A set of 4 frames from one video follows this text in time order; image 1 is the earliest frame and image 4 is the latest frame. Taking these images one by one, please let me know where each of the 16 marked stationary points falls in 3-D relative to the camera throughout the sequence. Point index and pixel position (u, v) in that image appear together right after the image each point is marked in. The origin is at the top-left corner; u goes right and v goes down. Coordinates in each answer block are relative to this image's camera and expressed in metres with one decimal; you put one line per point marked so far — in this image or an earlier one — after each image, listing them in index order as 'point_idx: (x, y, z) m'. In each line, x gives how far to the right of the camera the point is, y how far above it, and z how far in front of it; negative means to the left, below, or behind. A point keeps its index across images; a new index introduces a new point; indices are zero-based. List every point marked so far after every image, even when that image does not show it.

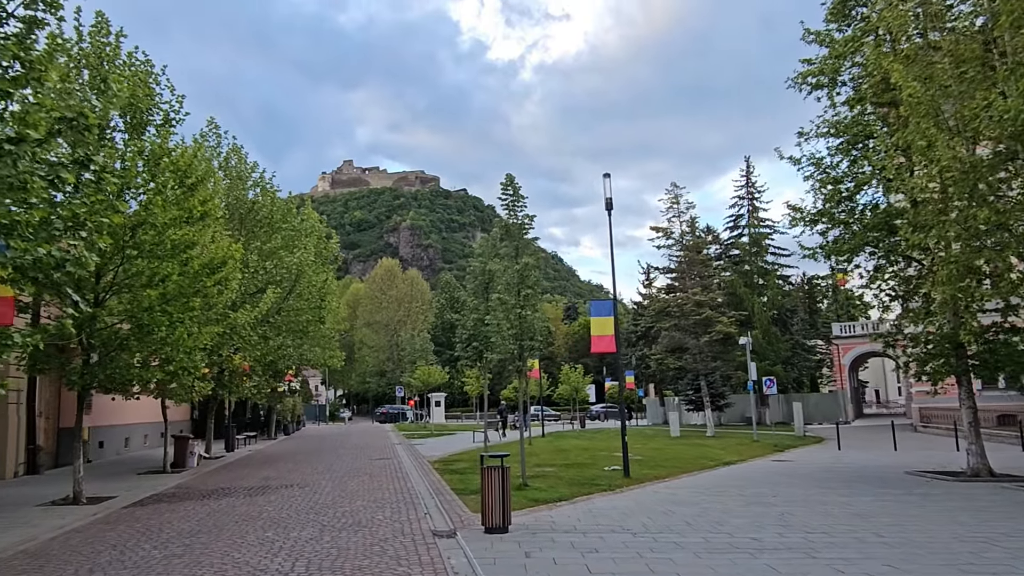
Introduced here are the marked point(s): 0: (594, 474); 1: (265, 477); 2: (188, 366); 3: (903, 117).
0: (+1.9, -4.5, +17.5) m
1: (-6.1, -4.7, +18.2) m
2: (-7.5, -1.8, +16.9) m
3: (+8.9, +3.9, +16.7) m
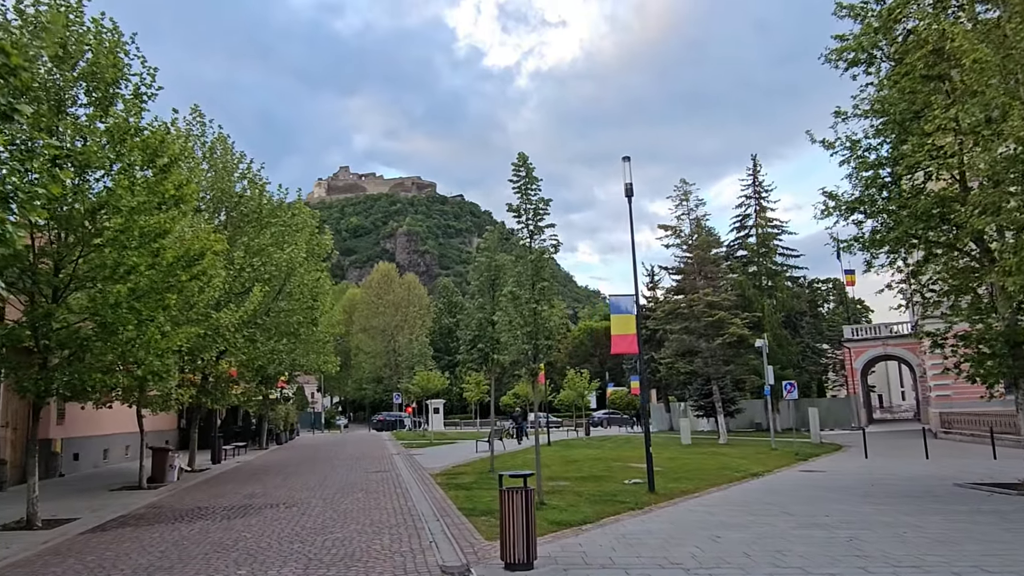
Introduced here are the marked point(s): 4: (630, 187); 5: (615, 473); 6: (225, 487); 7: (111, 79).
0: (+2.2, -4.3, +15.7) m
1: (-5.9, -4.6, +16.4) m
2: (-7.2, -1.7, +15.1) m
3: (+9.1, +4.0, +15.0) m
4: (+2.7, +2.3, +16.7) m
5: (+2.7, -4.8, +19.1) m
6: (-7.1, -5.0, +18.3) m
7: (-7.6, +4.0, +14.0) m
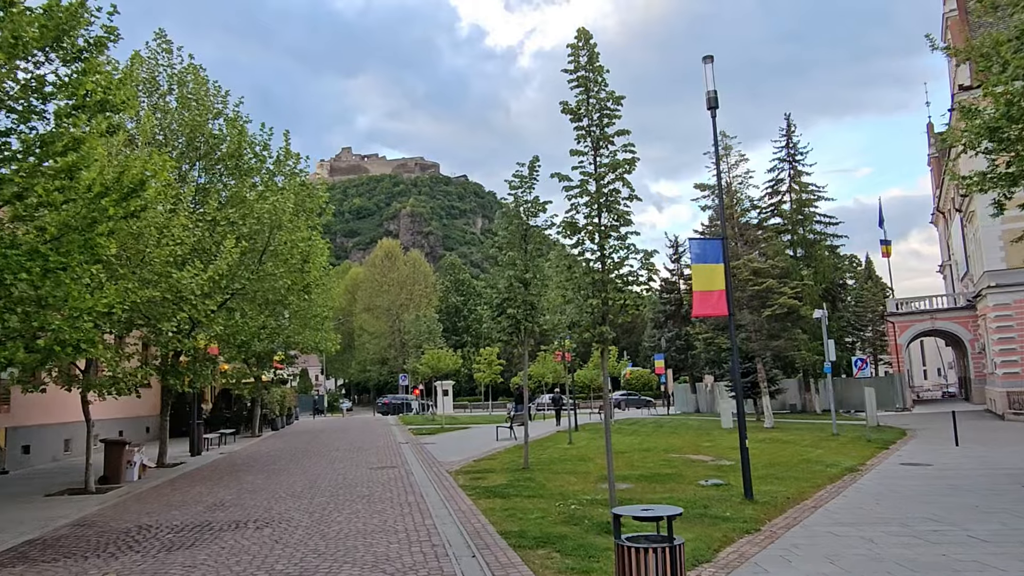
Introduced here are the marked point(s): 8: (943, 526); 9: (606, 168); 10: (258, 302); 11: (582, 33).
0: (+3.0, -3.4, +11.8) m
1: (-5.0, -3.7, +12.5) m
2: (-6.5, -0.8, +11.2) m
3: (+9.9, +5.0, +10.9) m
4: (+3.4, +3.3, +12.6) m
5: (+3.5, -3.8, +15.2) m
6: (-6.3, -4.0, +14.5) m
7: (-6.9, +4.8, +10.0) m
8: (+5.6, -3.1, +9.6) m
9: (+1.3, +1.6, +9.9) m
10: (-6.8, -0.3, +19.8) m
11: (+0.9, +3.4, +10.0) m
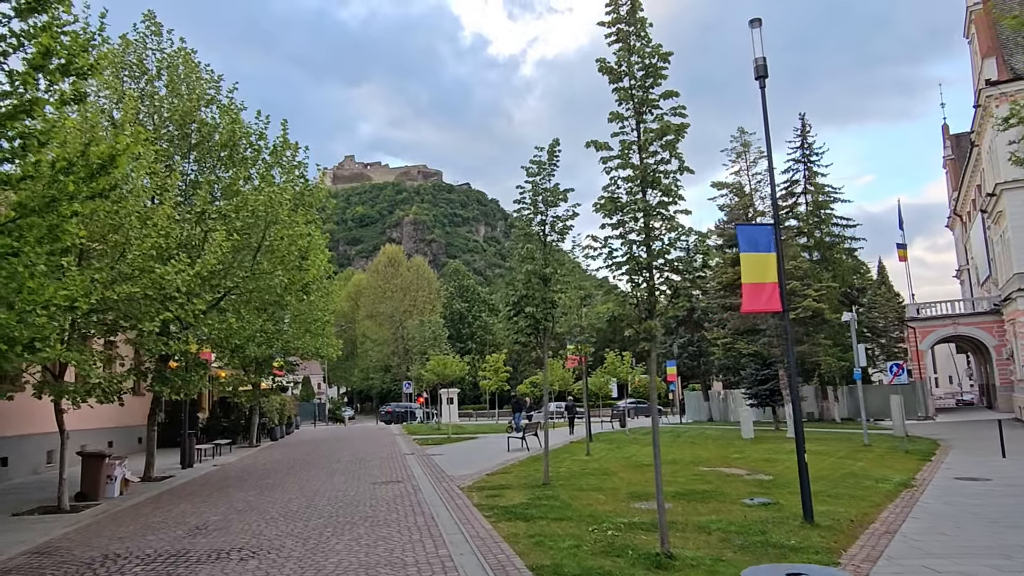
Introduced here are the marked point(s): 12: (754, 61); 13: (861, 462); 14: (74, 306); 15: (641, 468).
0: (+3.3, -3.2, +10.3) m
1: (-4.7, -3.6, +11.1) m
2: (-6.1, -0.7, +9.7) m
3: (+10.2, +5.2, +9.4) m
4: (+3.8, +3.4, +11.1) m
5: (+3.9, -3.7, +13.7) m
6: (-6.0, -3.9, +13.0) m
7: (-6.6, +5.0, +8.6) m
8: (+5.9, -3.0, +8.1) m
9: (+1.6, +1.8, +8.4) m
10: (-6.4, -0.3, +18.3) m
11: (+1.3, +3.6, +8.6) m
12: (+3.6, +3.4, +11.1) m
13: (+9.1, -4.5, +19.0) m
14: (-6.3, -0.3, +10.9) m
15: (+3.0, -4.1, +16.9) m
